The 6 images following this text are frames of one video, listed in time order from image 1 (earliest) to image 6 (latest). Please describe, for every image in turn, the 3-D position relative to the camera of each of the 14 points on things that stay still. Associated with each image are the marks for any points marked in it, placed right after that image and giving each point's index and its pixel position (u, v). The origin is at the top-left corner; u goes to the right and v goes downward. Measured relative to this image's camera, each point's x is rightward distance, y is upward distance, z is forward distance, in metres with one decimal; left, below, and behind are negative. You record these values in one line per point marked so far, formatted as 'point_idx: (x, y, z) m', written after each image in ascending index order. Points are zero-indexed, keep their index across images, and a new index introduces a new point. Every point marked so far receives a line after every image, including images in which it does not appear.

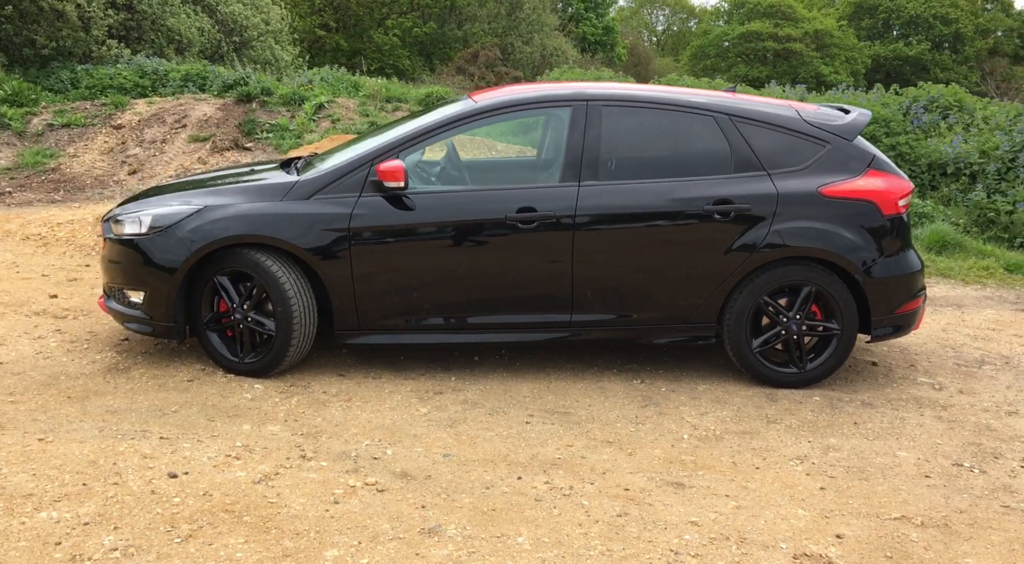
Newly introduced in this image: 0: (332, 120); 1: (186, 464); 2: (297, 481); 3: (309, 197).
0: (-3.2, +3.0, +17.0) m
1: (-1.2, -0.7, +3.5) m
2: (-0.8, -0.7, +3.4) m
3: (-1.0, +0.4, +4.6) m
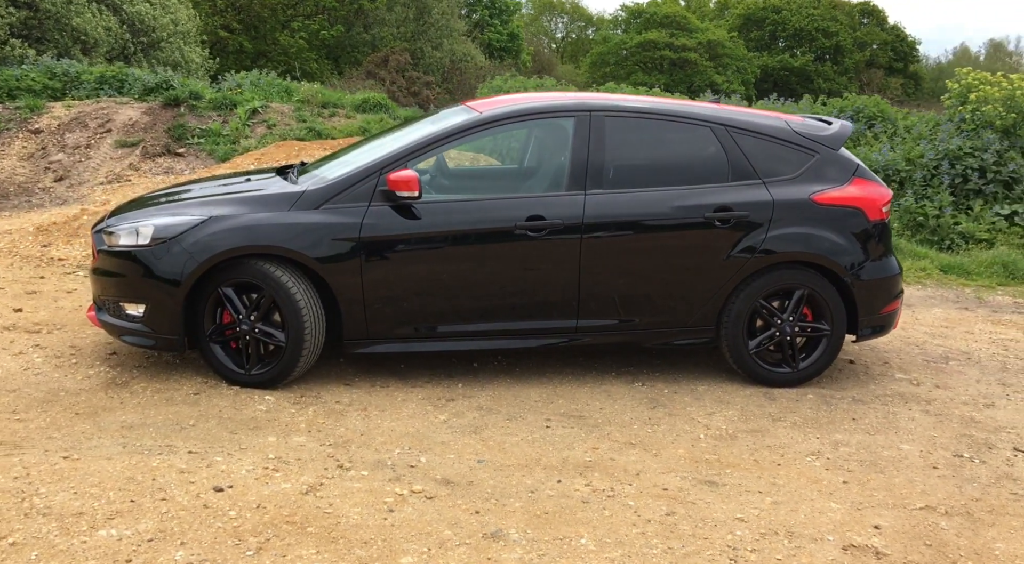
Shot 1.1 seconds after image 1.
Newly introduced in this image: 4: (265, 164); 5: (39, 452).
0: (-4.4, +2.8, +16.7) m
1: (-1.0, -0.7, +3.4) m
2: (-0.6, -0.7, +3.4) m
3: (-0.9, +0.4, +4.6) m
4: (-3.1, +1.4, +11.5) m
5: (-1.8, -0.6, +3.5) m
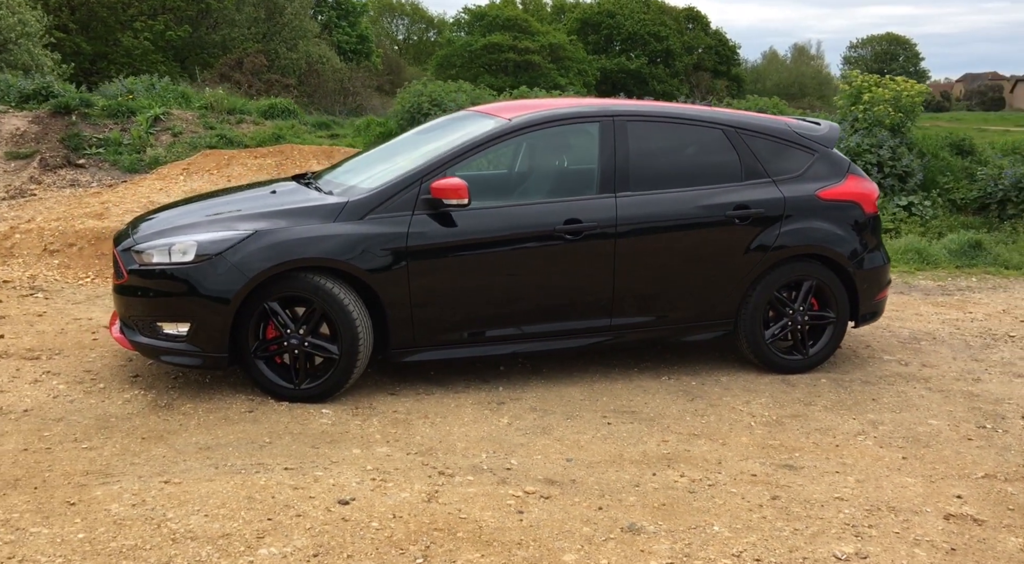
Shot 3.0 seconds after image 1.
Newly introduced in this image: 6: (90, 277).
0: (-5.8, +2.6, +16.1) m
1: (-0.6, -0.8, +3.4) m
2: (-0.2, -0.8, +3.4) m
3: (-0.7, +0.3, +4.6) m
4: (-3.8, +1.3, +11.1) m
5: (-1.4, -0.7, +3.4) m
6: (-3.5, 0.0, +7.8) m
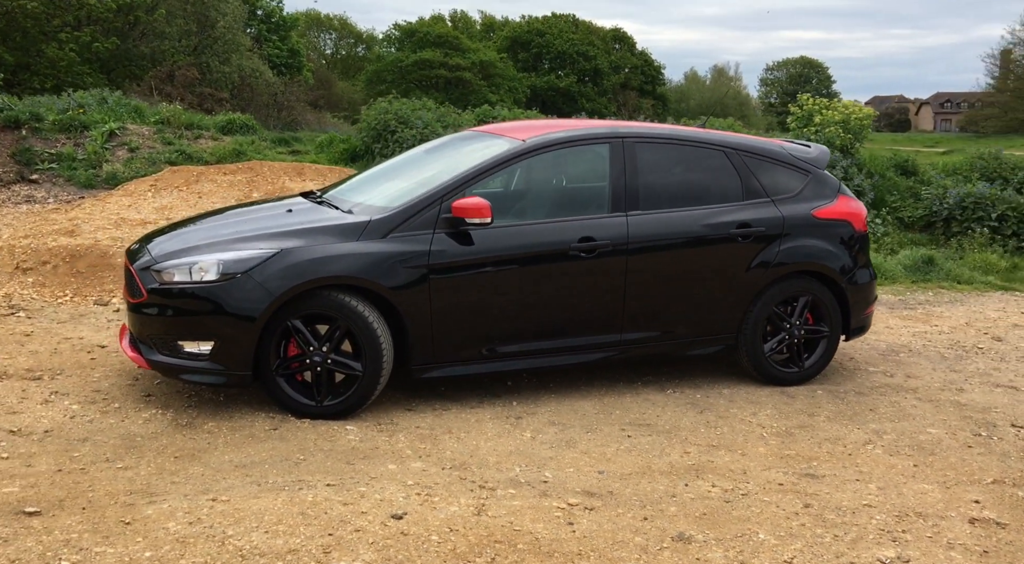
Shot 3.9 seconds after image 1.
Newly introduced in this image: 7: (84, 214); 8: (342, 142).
0: (-6.5, +2.3, +15.9) m
1: (-0.4, -0.8, +3.4) m
2: (0.0, -0.8, +3.5) m
3: (-0.6, +0.2, +4.6) m
4: (-4.1, +1.1, +11.0) m
5: (-1.2, -0.8, +3.4) m
6: (-3.6, -0.1, +7.7) m
7: (-4.6, +0.7, +10.1) m
8: (-2.9, +2.4, +15.9) m
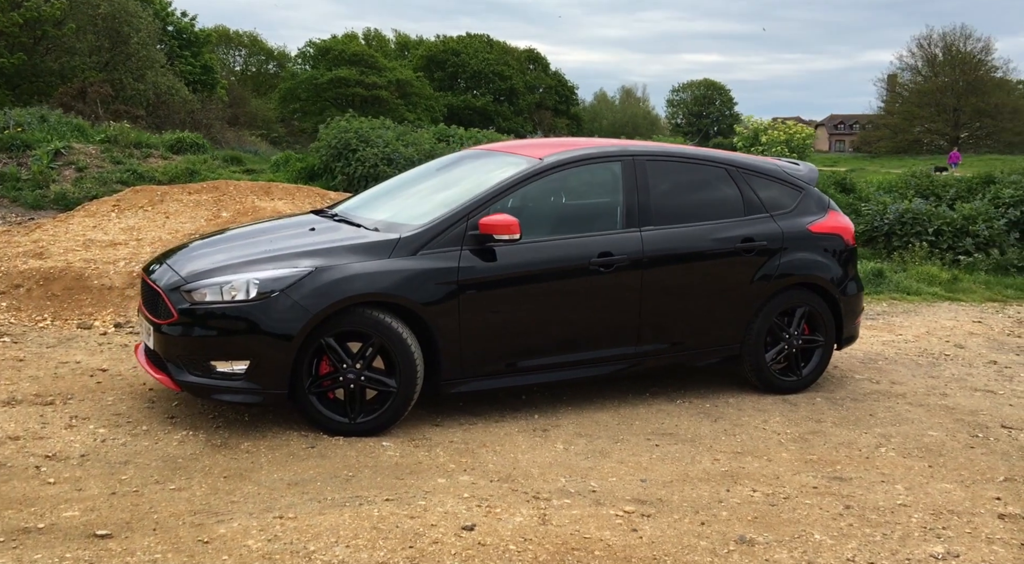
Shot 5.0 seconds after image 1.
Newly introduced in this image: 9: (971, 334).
0: (-7.2, +1.9, +15.5) m
1: (-0.2, -0.9, +3.5) m
2: (+0.2, -0.9, +3.6) m
3: (-0.5, +0.2, +4.7) m
4: (-4.4, +0.8, +10.8) m
5: (-1.0, -0.9, +3.4) m
6: (-3.7, -0.3, +7.5) m
7: (-4.9, +0.5, +9.9) m
8: (-3.6, +2.0, +15.8) m
9: (+4.6, -0.5, +9.4) m
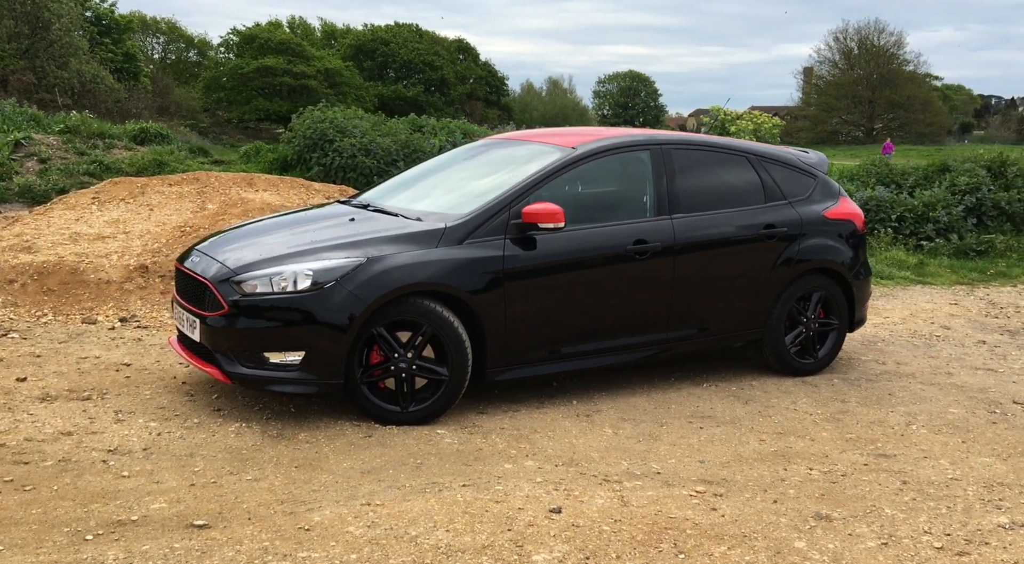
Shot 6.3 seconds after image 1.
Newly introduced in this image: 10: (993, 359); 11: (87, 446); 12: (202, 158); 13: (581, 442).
0: (-7.6, +2.0, +15.1) m
1: (+0.1, -0.8, +3.5) m
2: (+0.5, -0.8, +3.6) m
3: (-0.3, +0.2, +4.7) m
4: (-4.6, +0.9, +10.6) m
5: (-0.7, -0.8, +3.4) m
6: (-3.6, -0.3, +7.3) m
7: (-4.9, +0.5, +9.6) m
8: (-4.0, +2.2, +15.6) m
9: (+4.6, -0.3, +9.8) m
10: (+3.7, -0.6, +7.3) m
11: (-1.8, -0.7, +4.0) m
12: (-5.8, +2.3, +17.6) m
13: (+0.3, -0.8, +4.4) m
